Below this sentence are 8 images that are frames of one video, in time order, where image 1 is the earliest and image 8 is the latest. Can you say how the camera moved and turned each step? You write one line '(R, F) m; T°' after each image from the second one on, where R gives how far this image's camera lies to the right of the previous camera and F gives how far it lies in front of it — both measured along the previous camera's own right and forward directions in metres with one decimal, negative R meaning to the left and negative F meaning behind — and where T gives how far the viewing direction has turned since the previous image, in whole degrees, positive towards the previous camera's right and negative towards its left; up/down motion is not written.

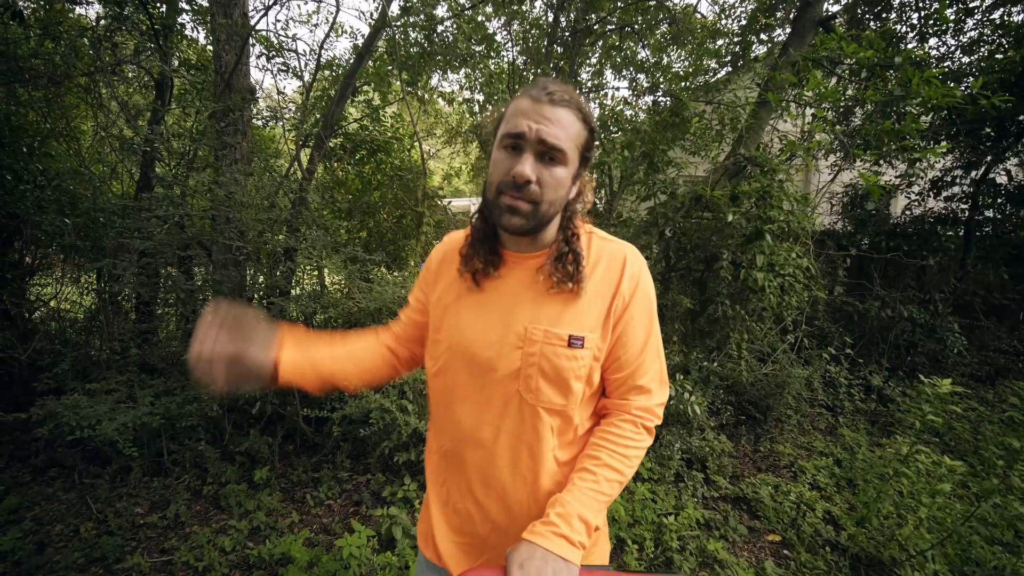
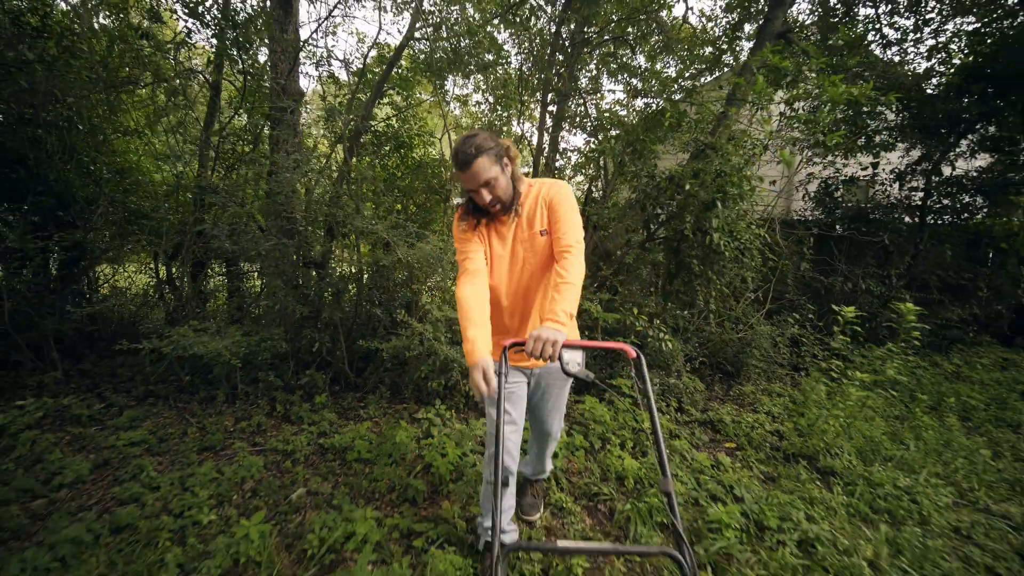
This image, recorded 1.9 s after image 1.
(0.0, -0.7) m; 0°
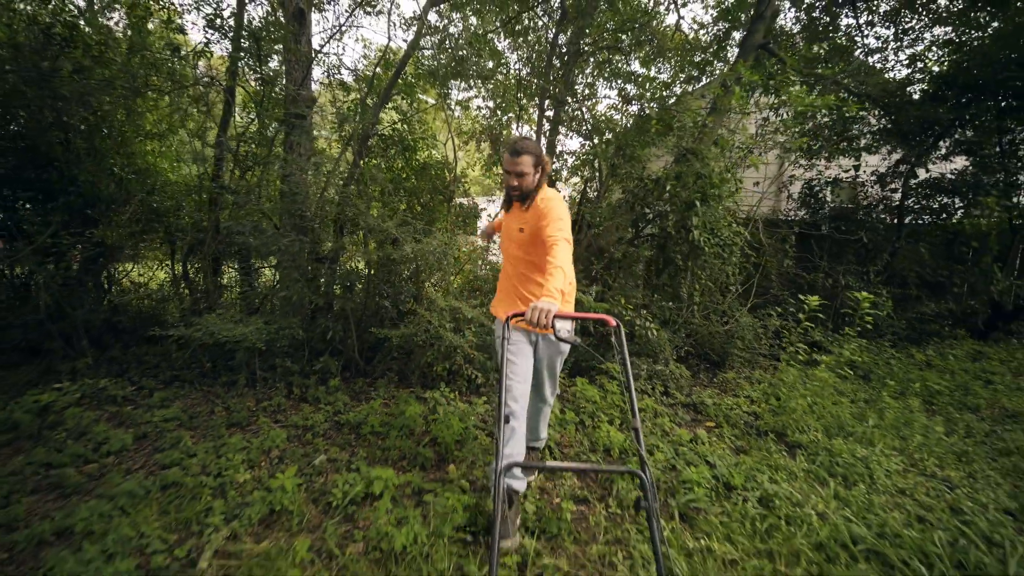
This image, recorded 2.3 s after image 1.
(0.0, -0.3) m; 0°
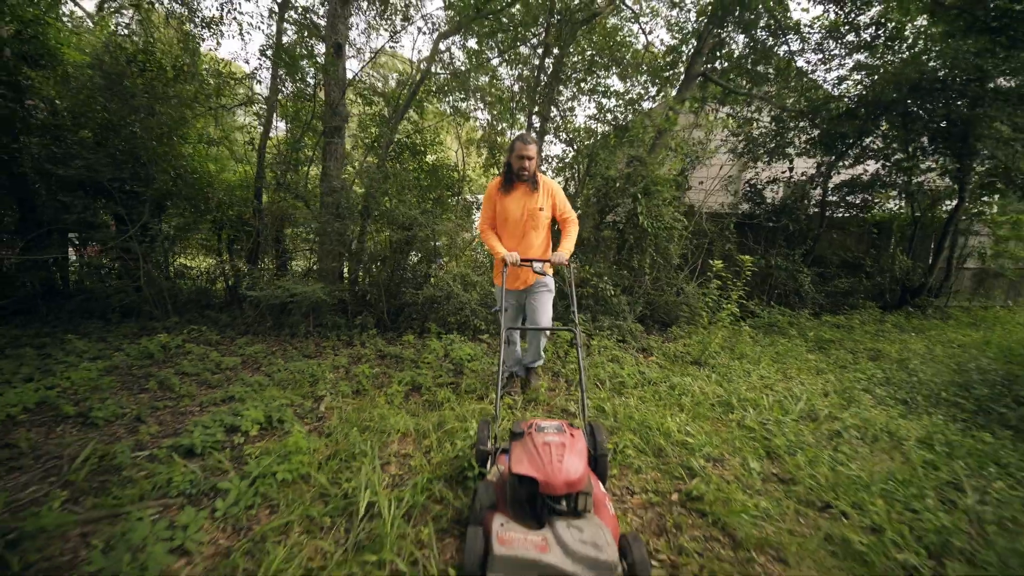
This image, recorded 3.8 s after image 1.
(0.0, -1.3) m; +1°
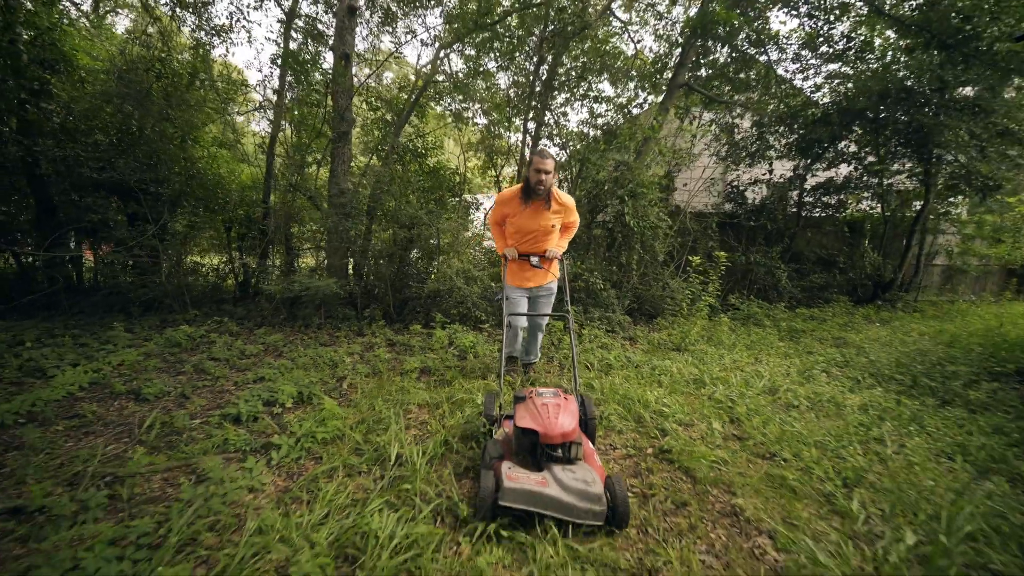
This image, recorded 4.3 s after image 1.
(-0.1, -0.4) m; +1°
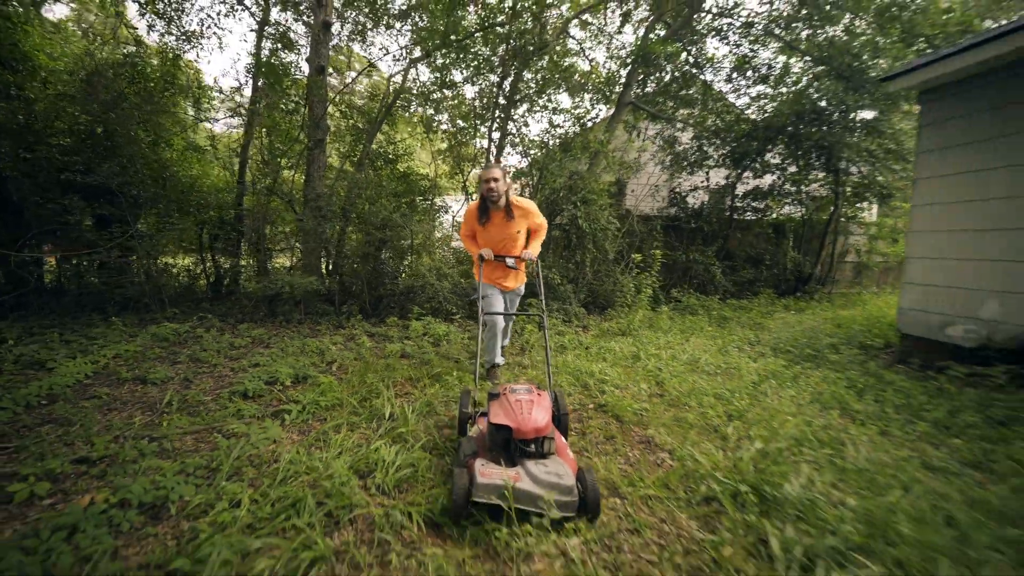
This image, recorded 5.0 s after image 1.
(0.0, -0.6) m; +5°
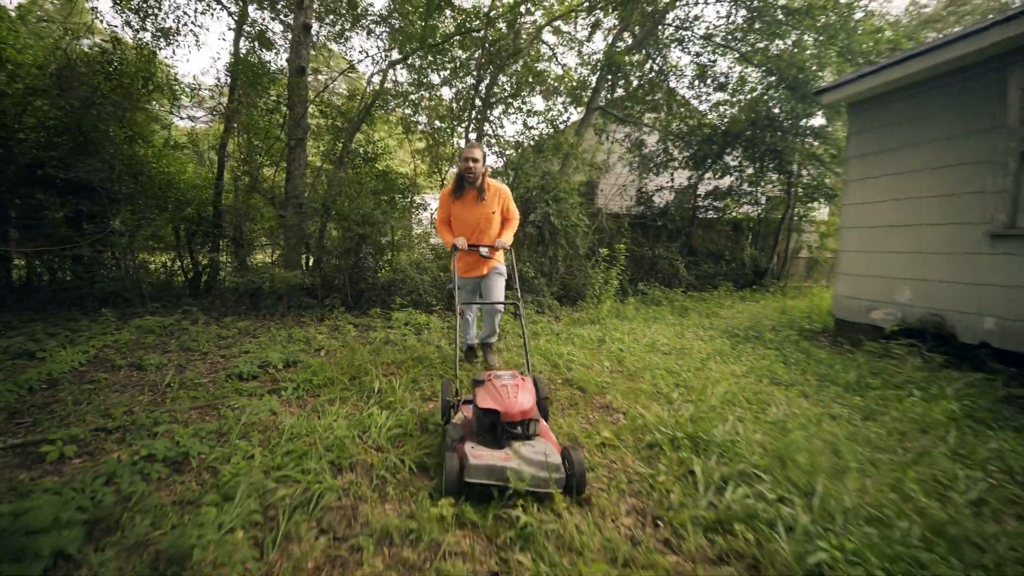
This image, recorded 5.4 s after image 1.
(0.0, -0.4) m; +3°
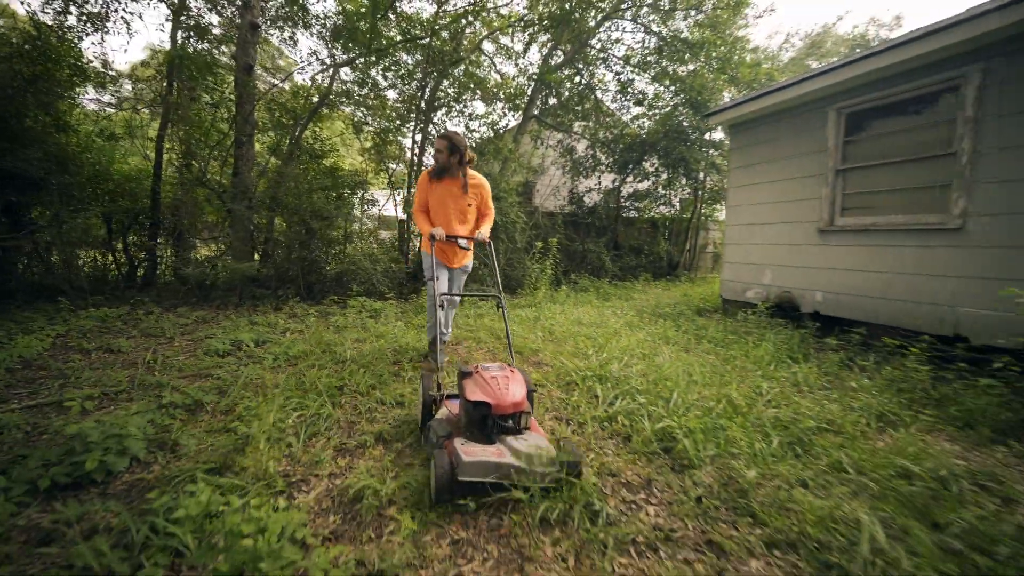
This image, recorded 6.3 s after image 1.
(-0.1, -0.8) m; +8°
